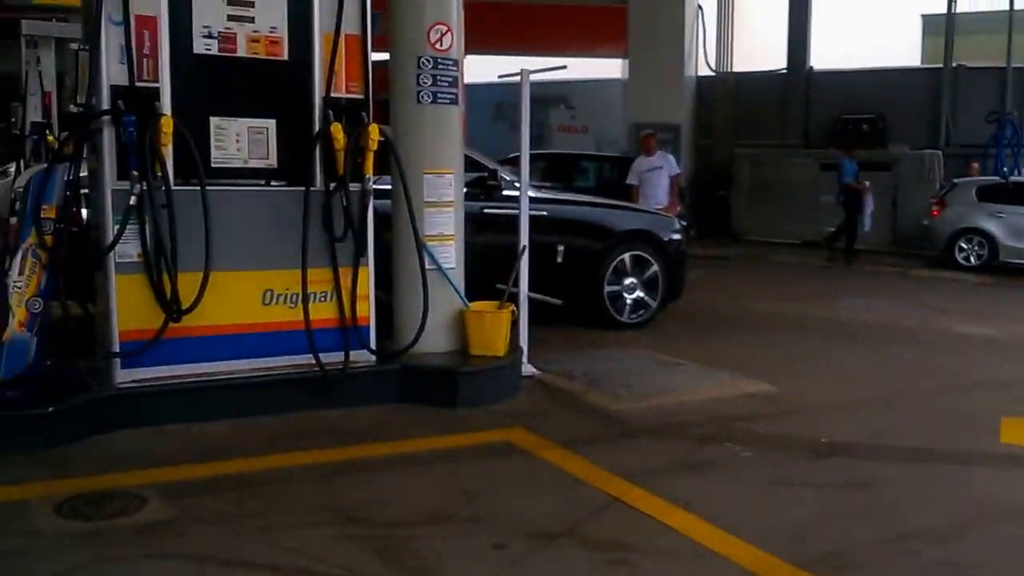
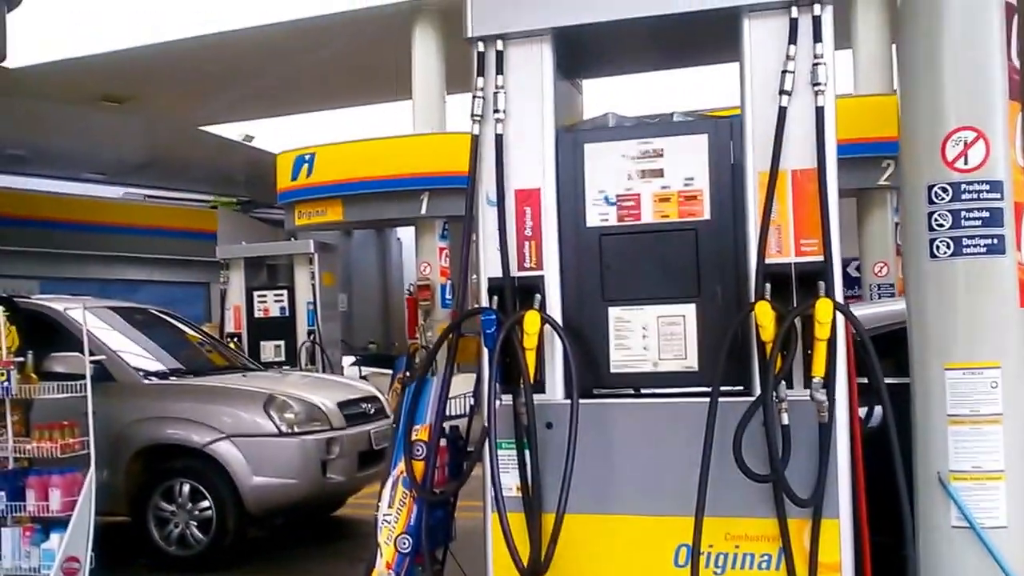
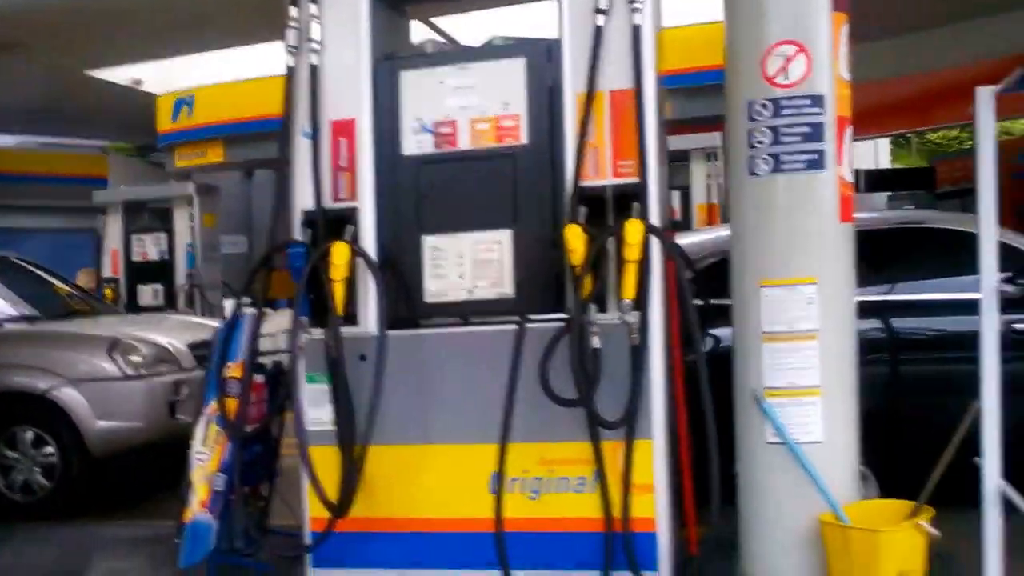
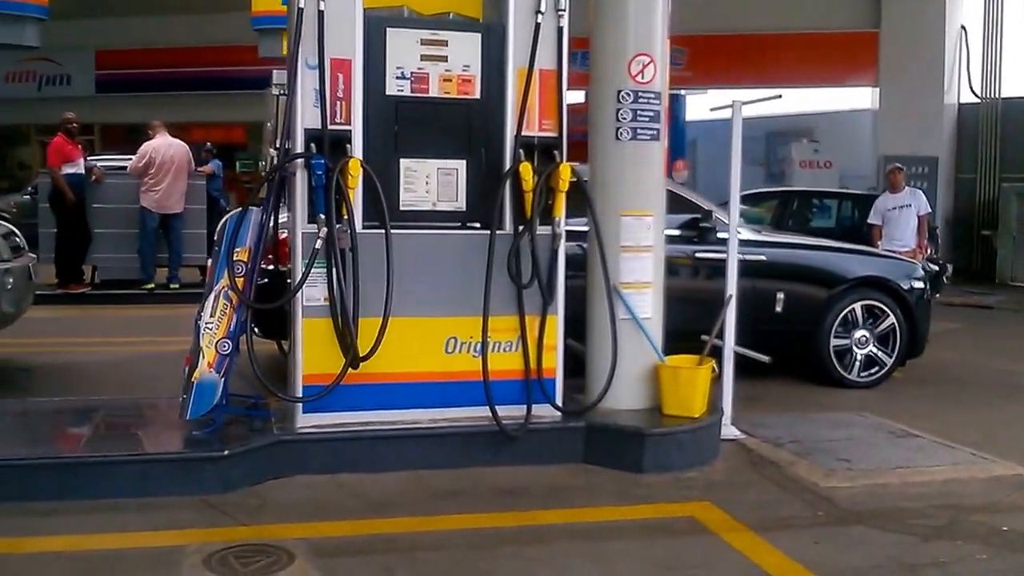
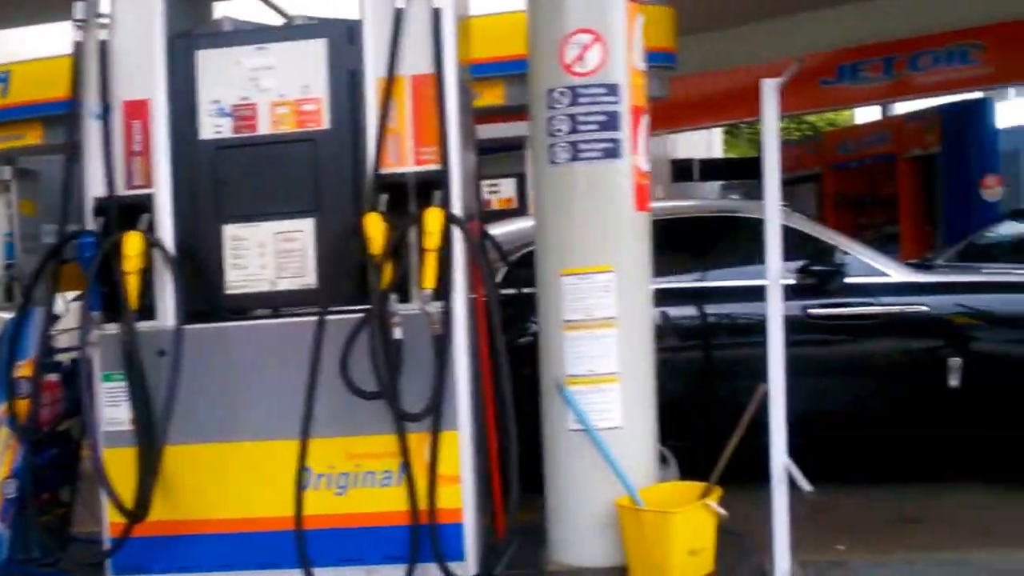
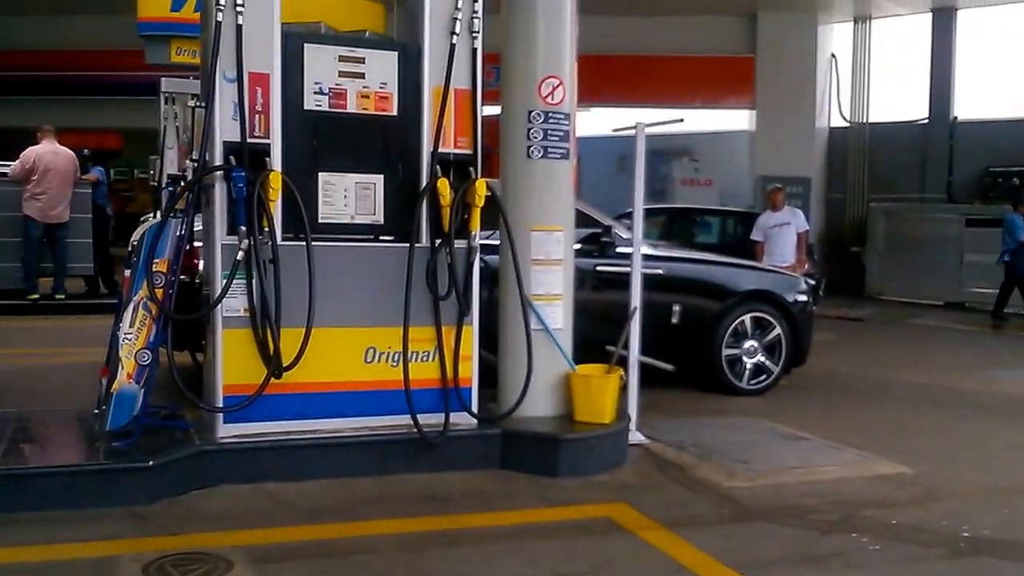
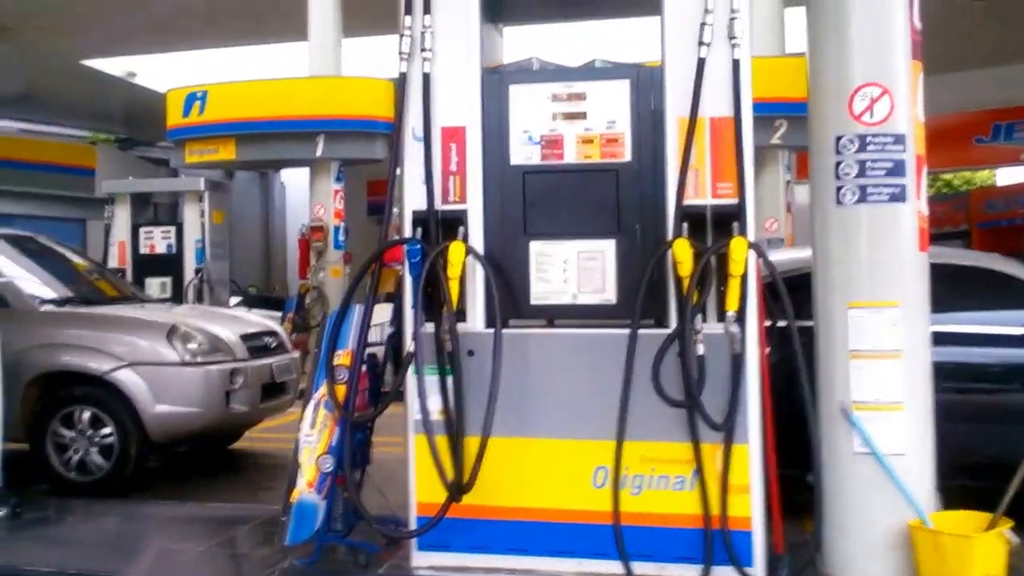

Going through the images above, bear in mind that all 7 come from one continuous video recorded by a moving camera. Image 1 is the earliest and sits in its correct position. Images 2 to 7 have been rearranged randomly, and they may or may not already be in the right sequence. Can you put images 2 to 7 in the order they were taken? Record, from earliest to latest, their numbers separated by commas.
6, 4, 7, 2, 3, 5
